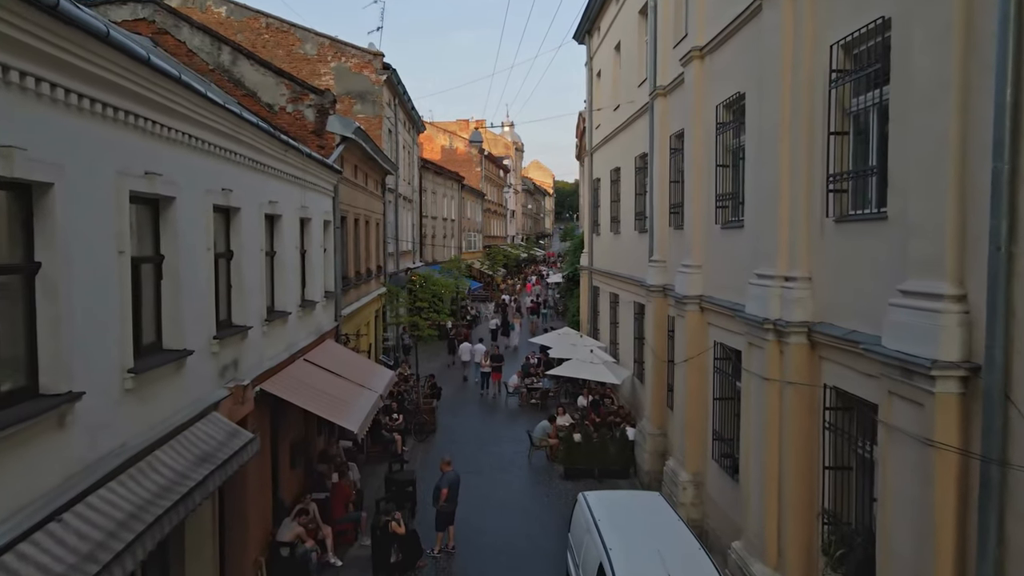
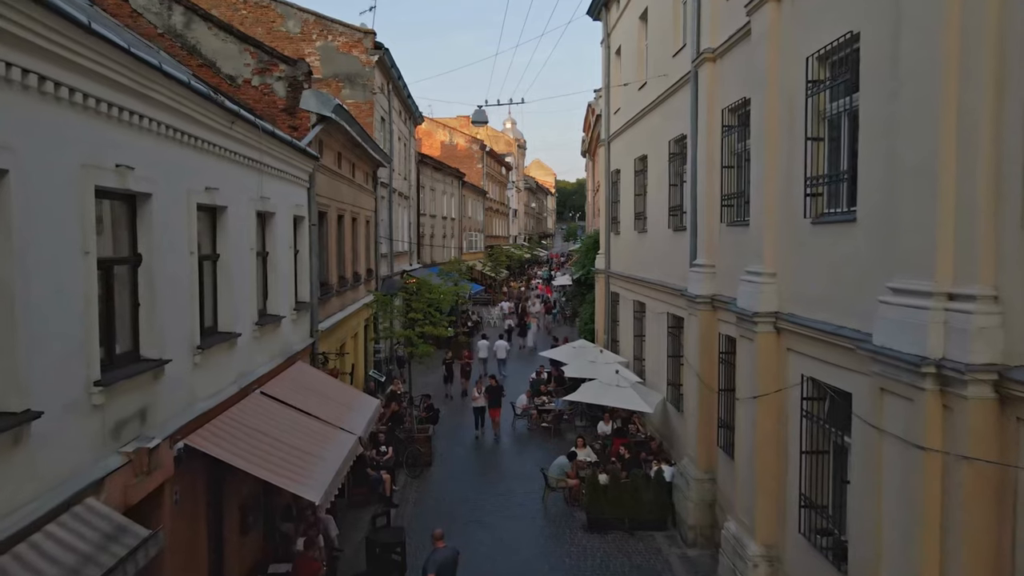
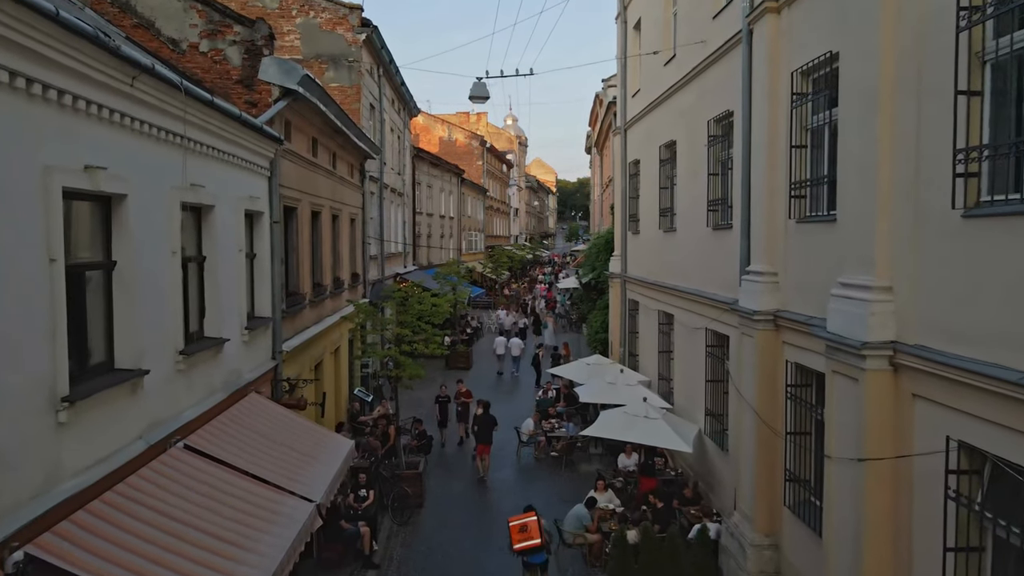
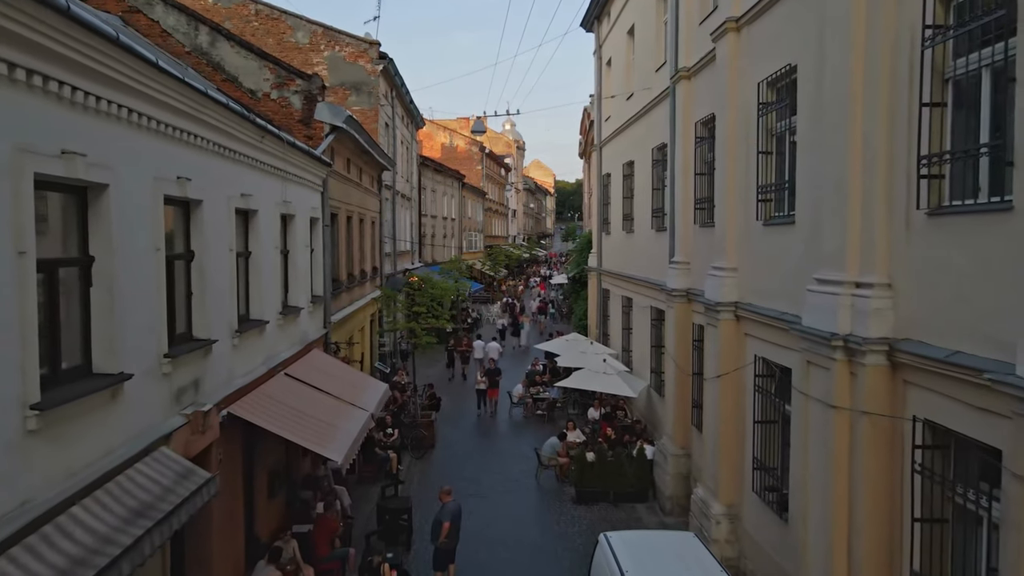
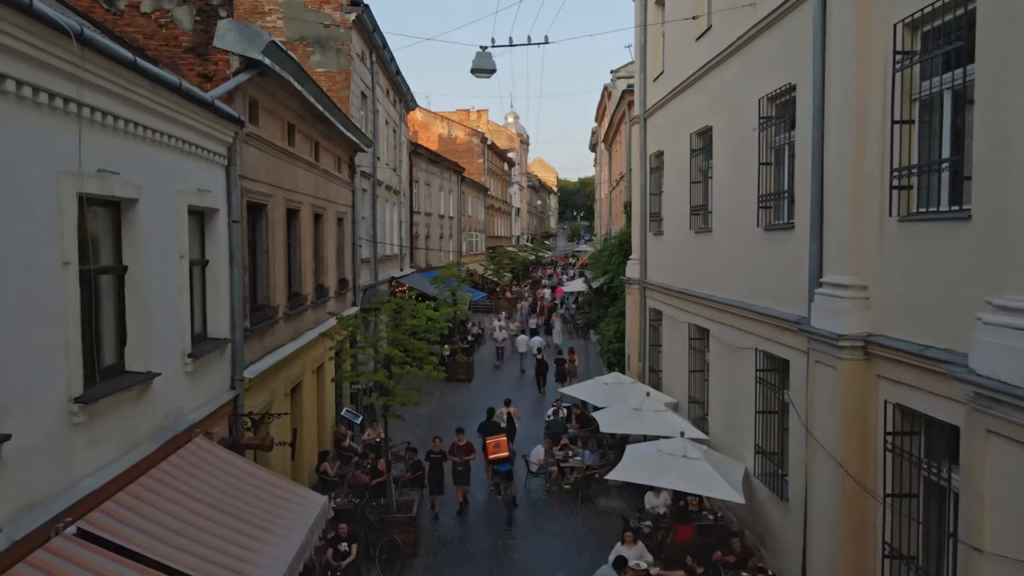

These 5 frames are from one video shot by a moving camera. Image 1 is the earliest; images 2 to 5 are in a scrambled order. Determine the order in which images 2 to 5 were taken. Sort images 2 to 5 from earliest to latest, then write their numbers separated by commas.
4, 2, 3, 5
